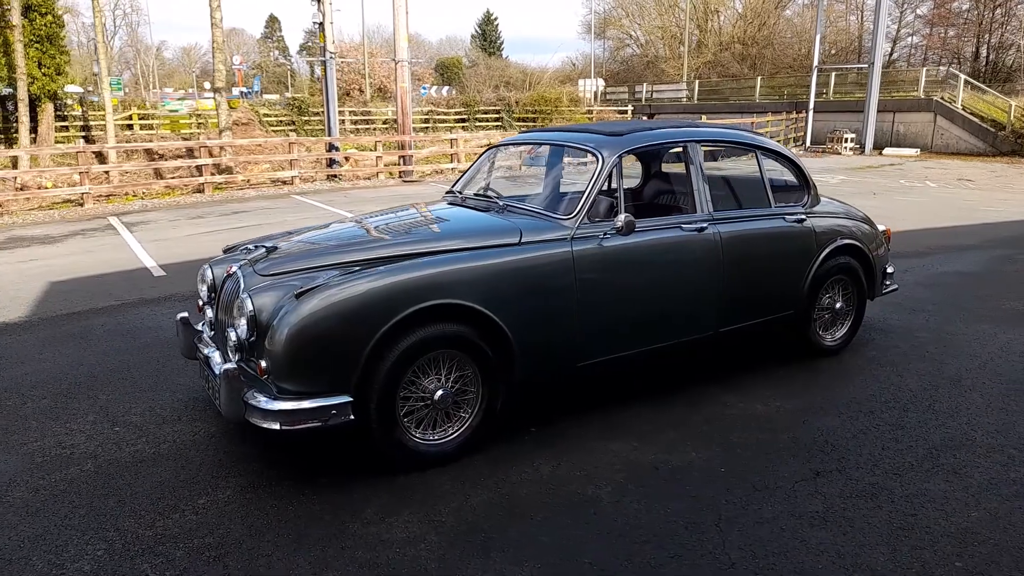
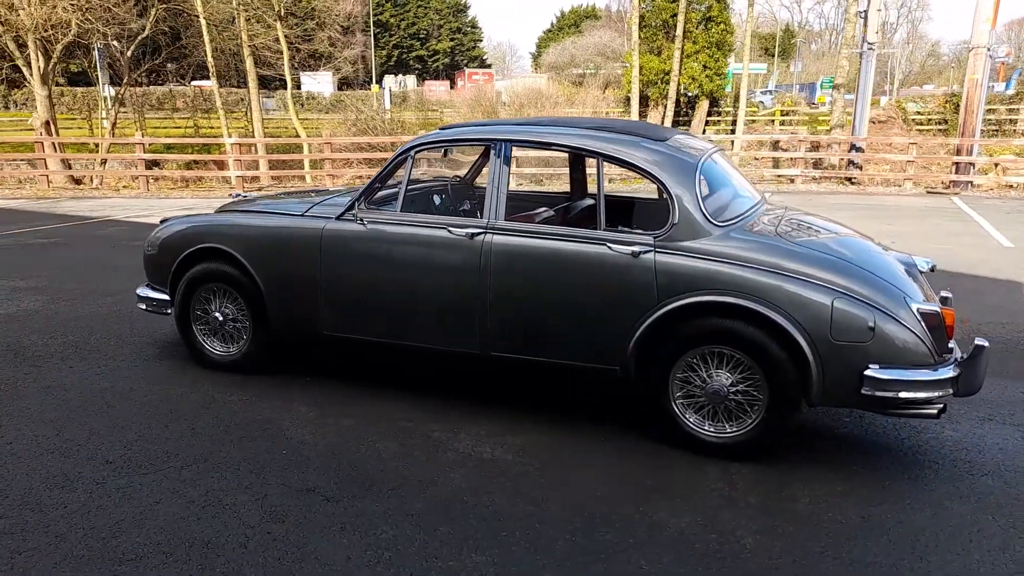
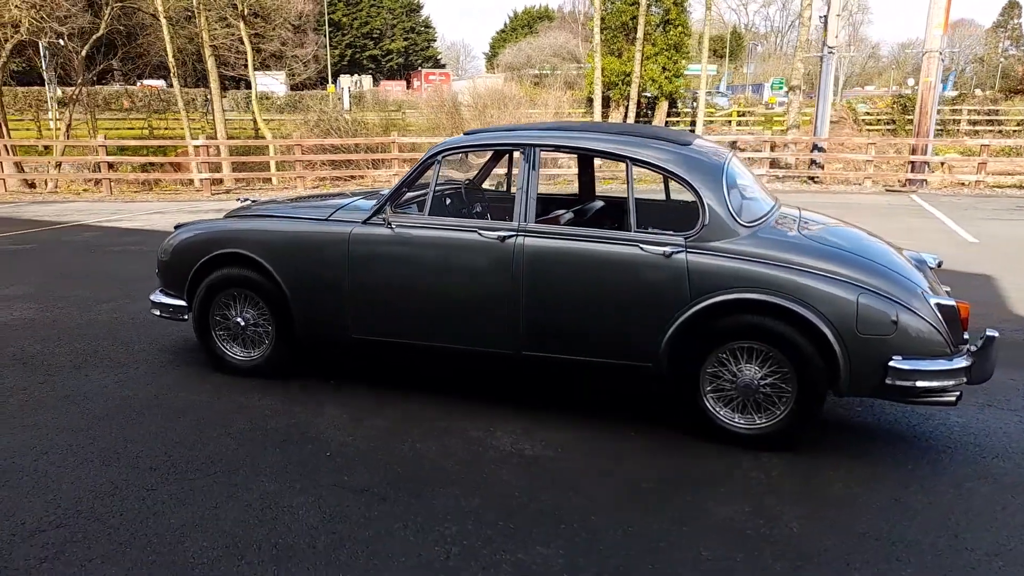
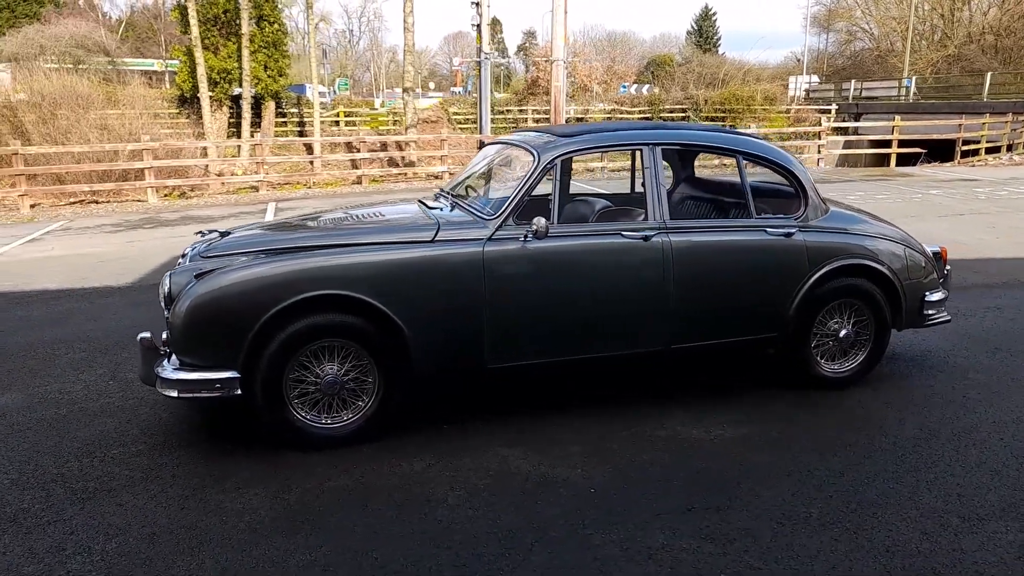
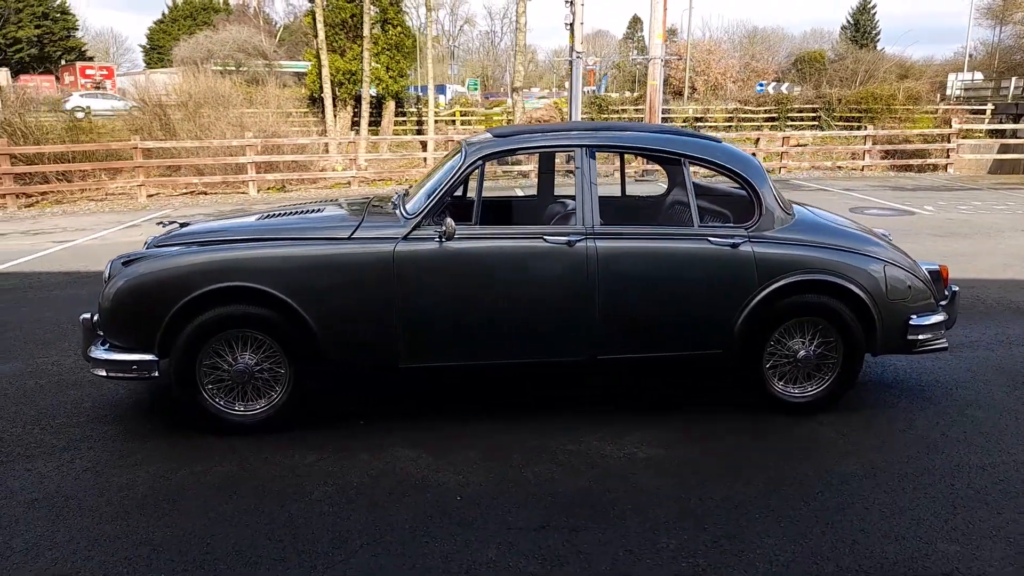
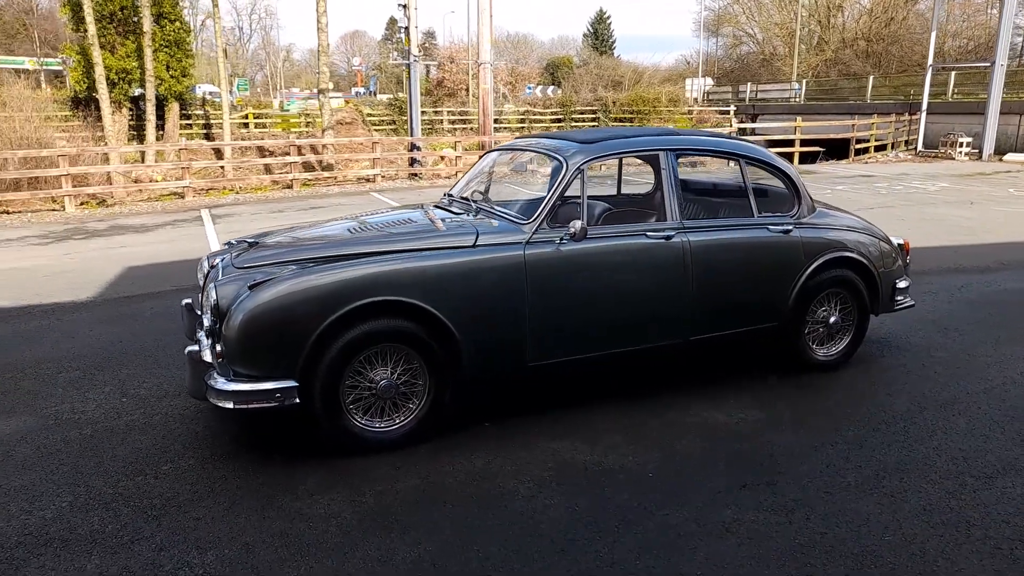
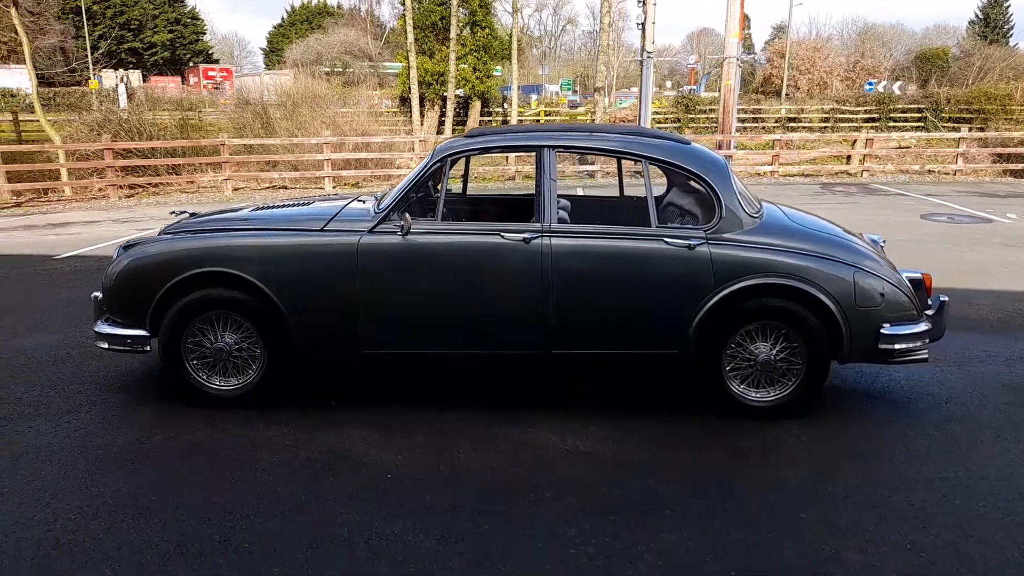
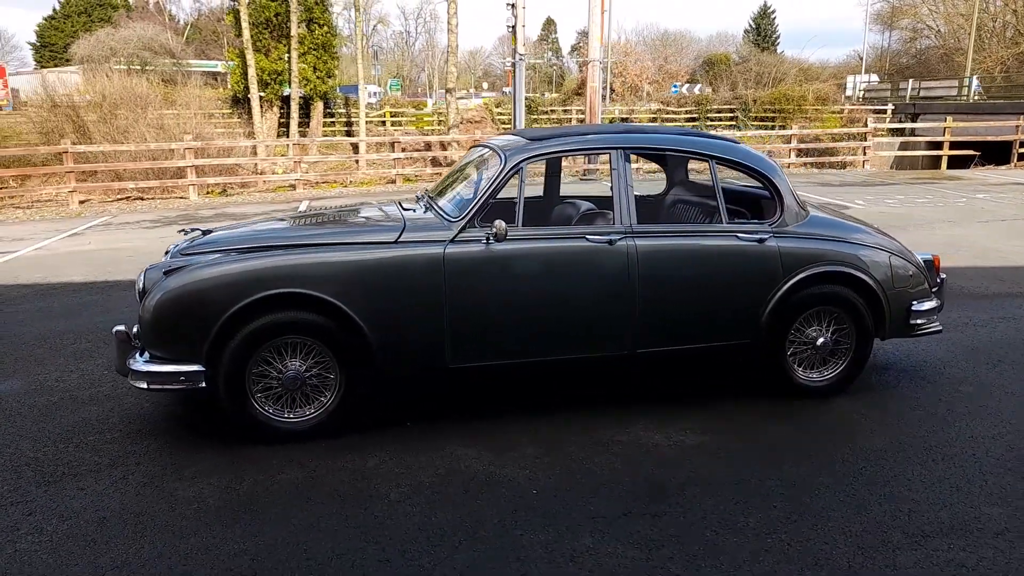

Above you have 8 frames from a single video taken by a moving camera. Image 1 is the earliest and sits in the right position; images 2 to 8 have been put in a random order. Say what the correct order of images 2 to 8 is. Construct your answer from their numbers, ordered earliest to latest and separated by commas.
6, 4, 8, 5, 7, 3, 2
